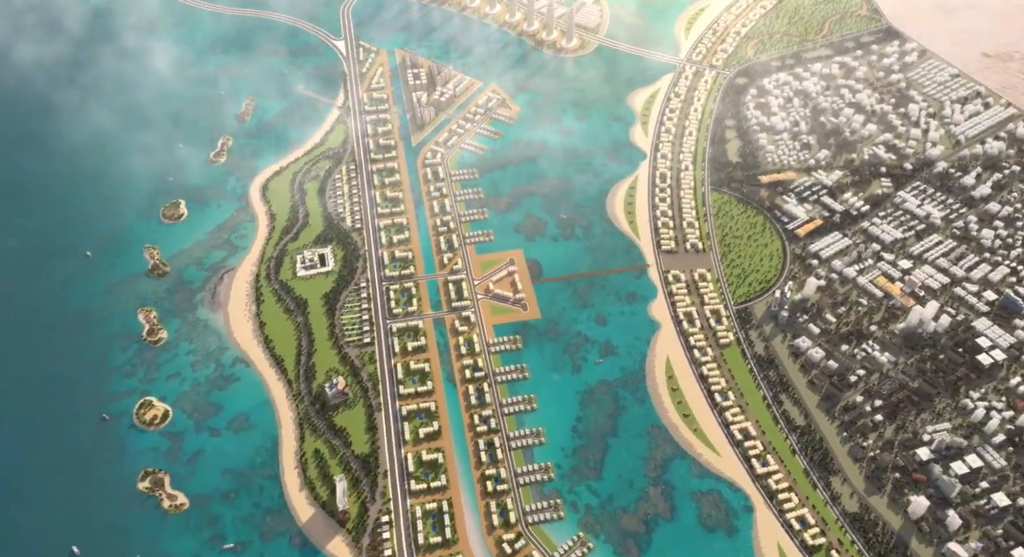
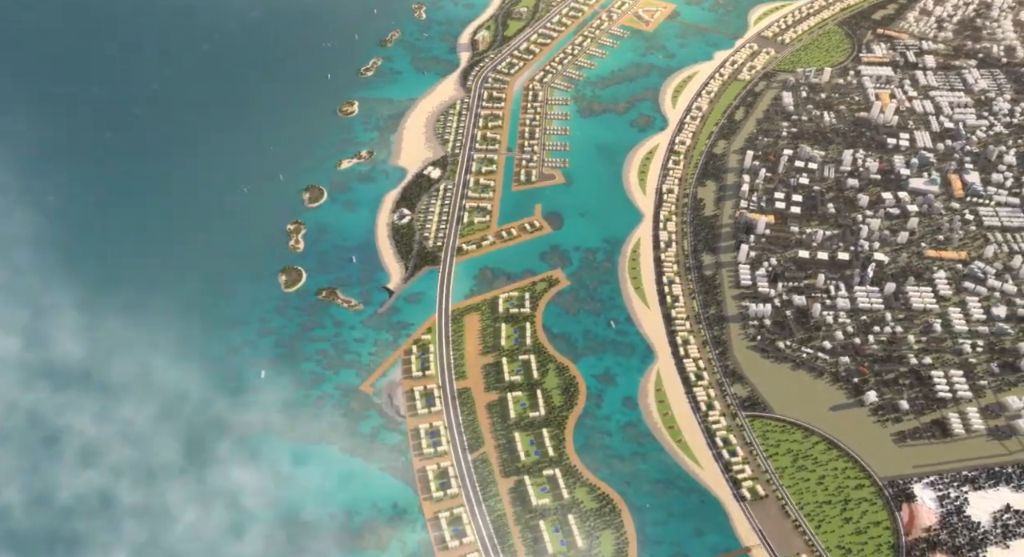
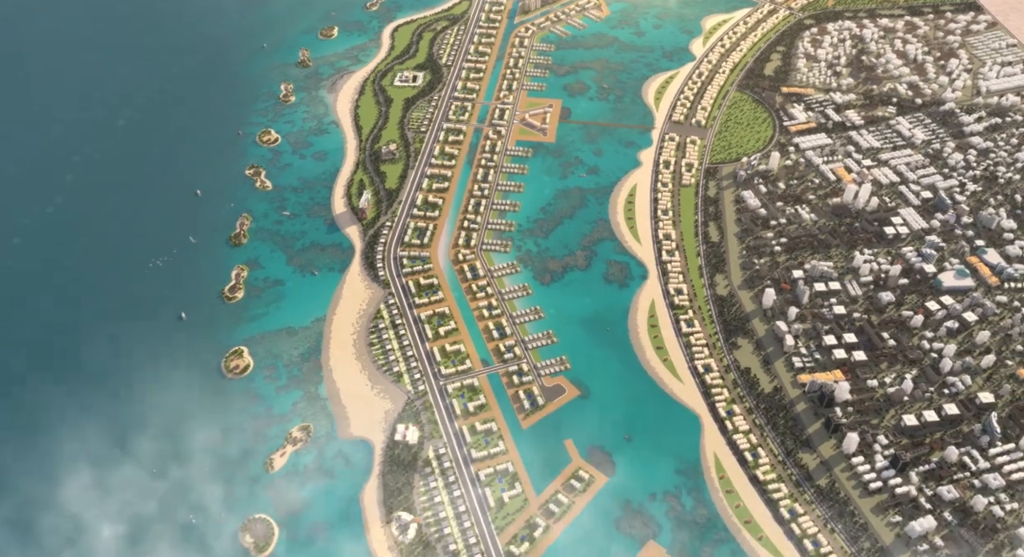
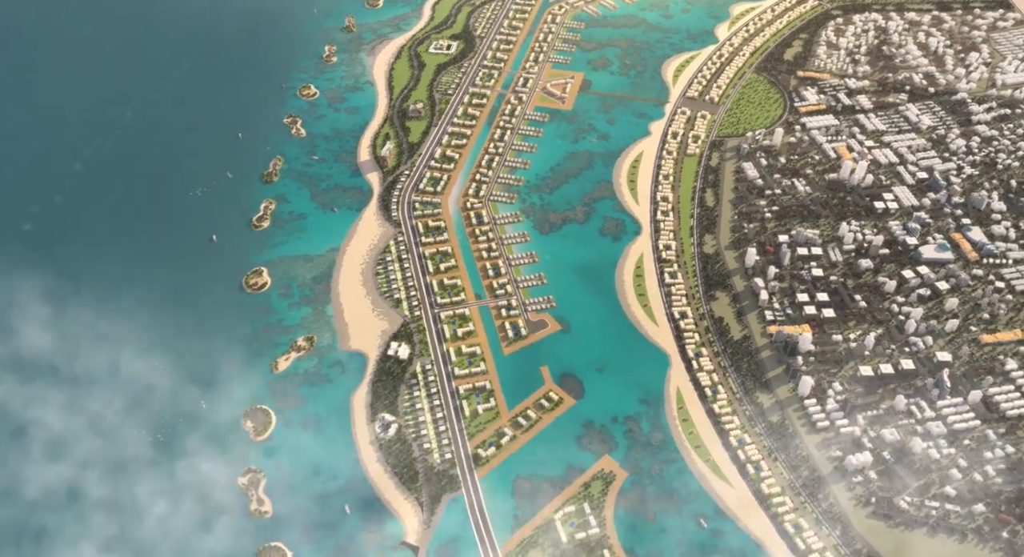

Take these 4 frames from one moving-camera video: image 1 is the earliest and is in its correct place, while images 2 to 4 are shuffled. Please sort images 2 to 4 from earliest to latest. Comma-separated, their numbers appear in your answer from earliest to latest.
3, 4, 2
